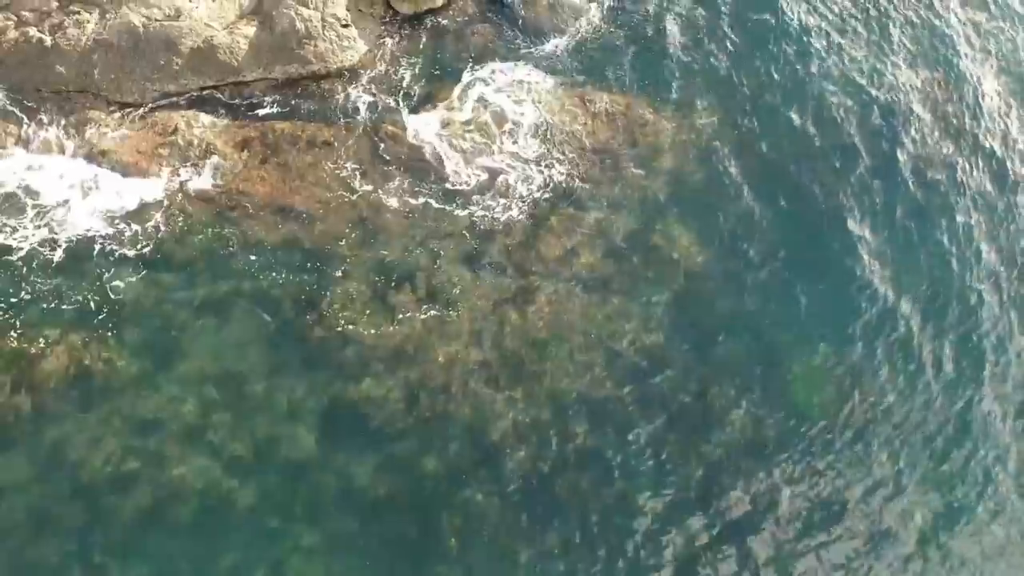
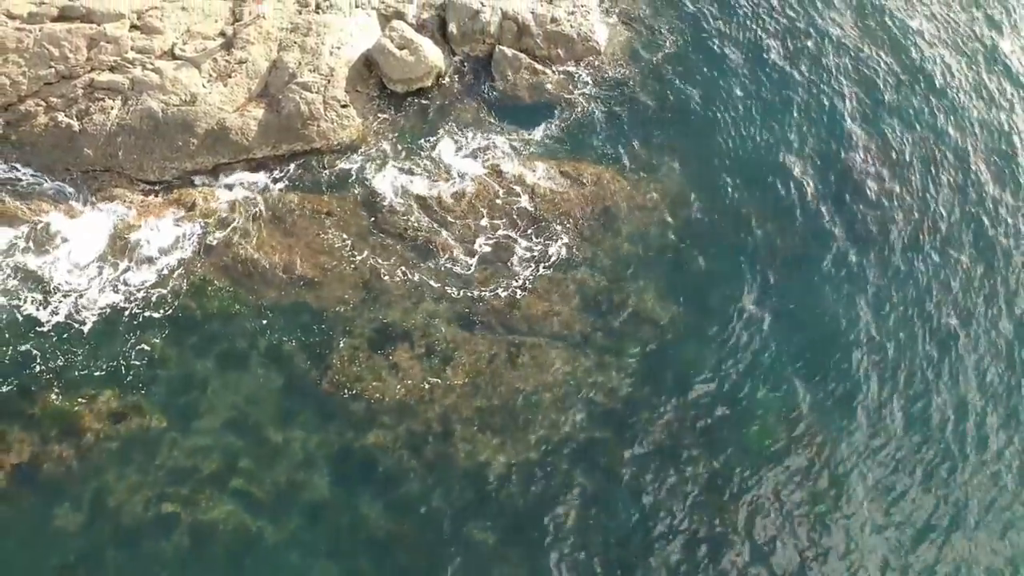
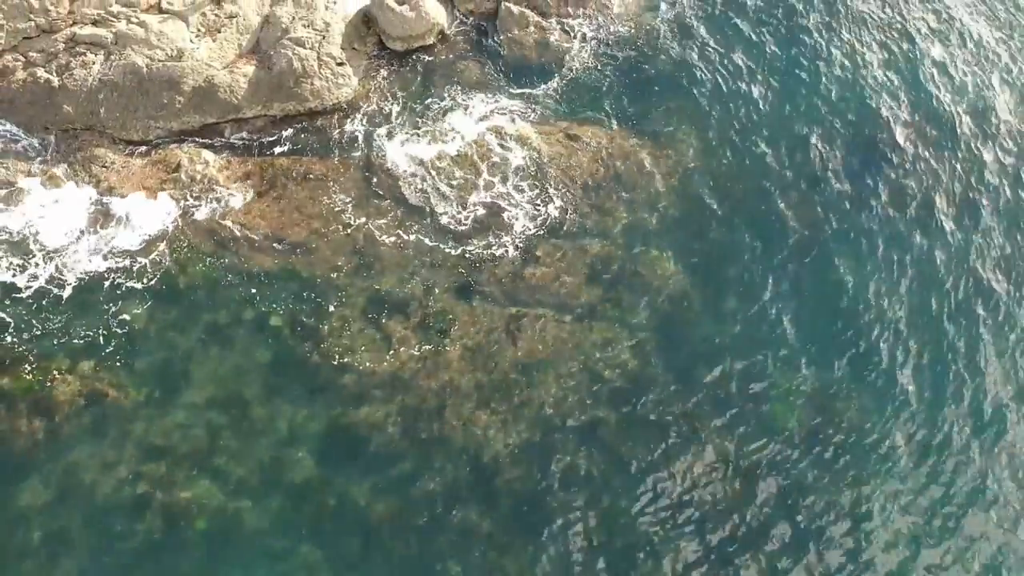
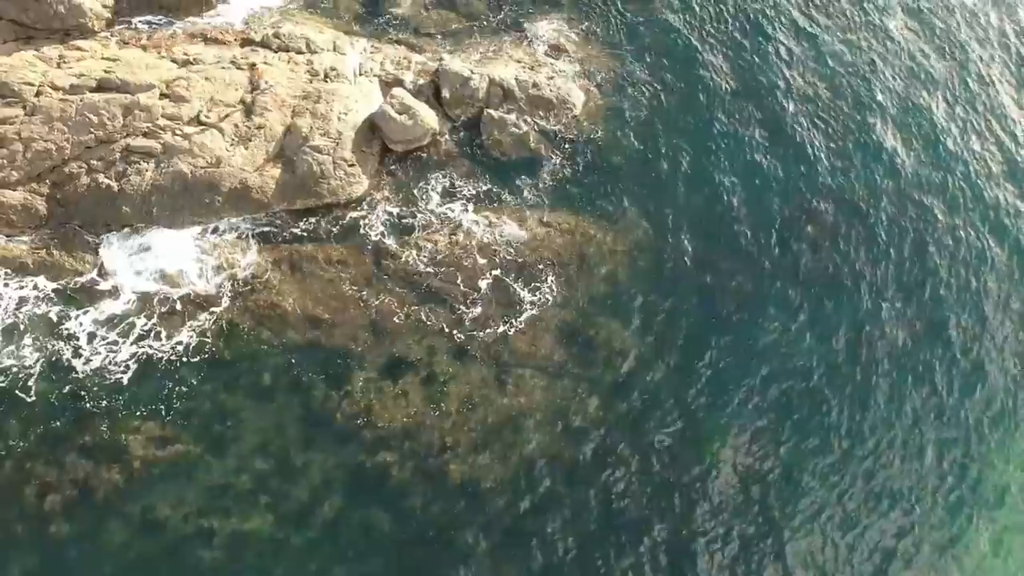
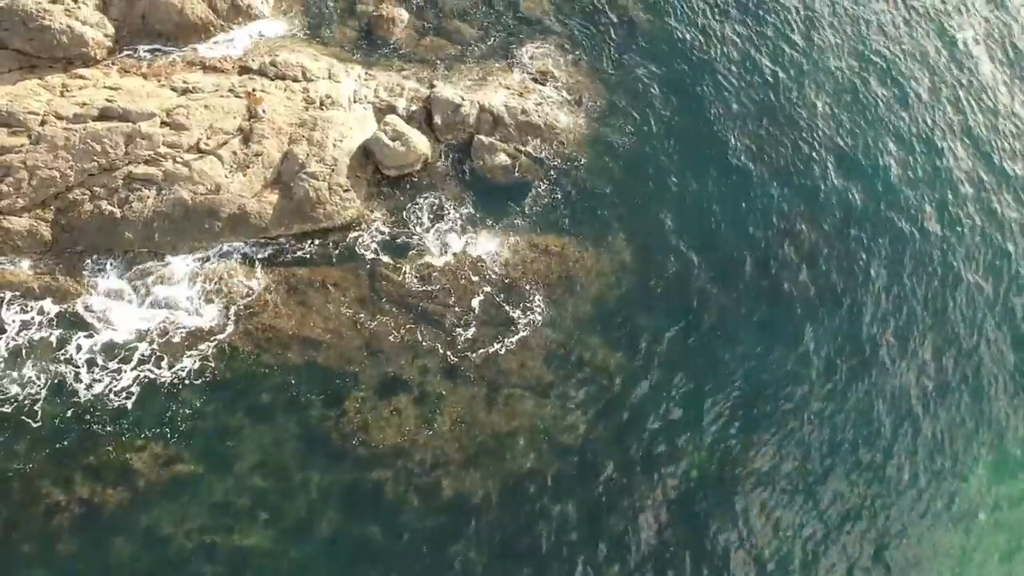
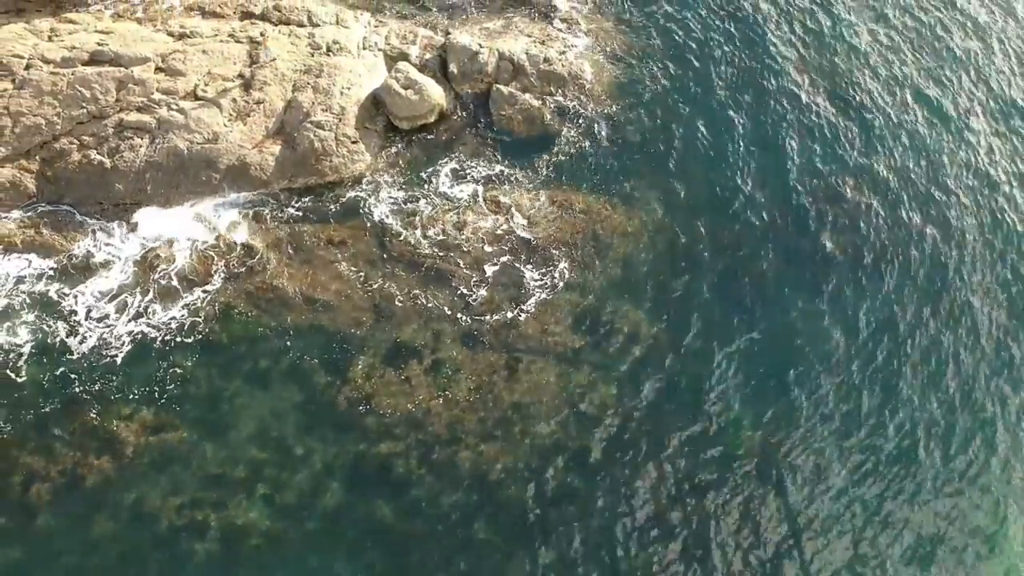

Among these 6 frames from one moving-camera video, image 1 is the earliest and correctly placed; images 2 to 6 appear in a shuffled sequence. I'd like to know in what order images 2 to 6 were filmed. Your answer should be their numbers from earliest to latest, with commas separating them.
3, 2, 6, 4, 5
